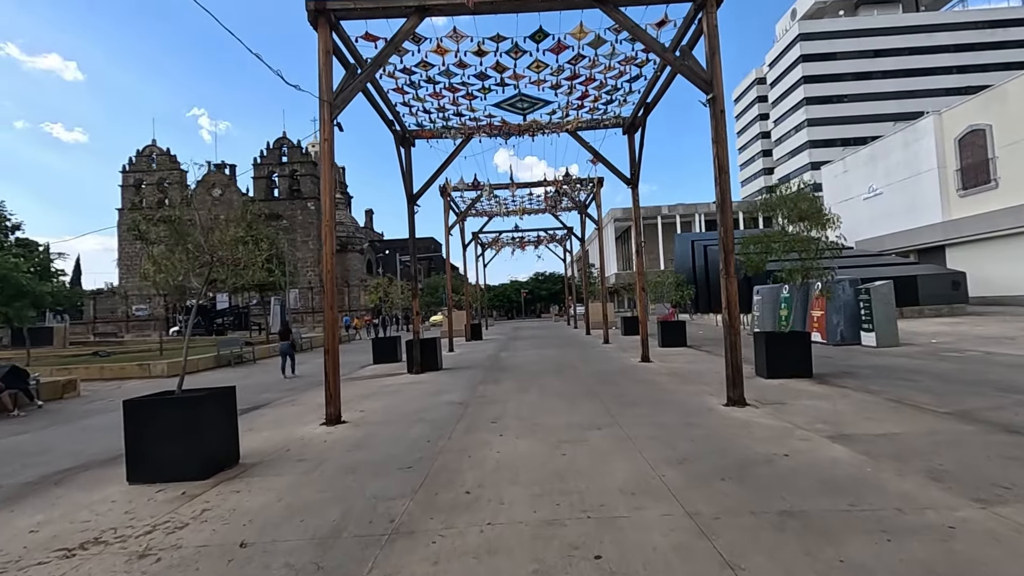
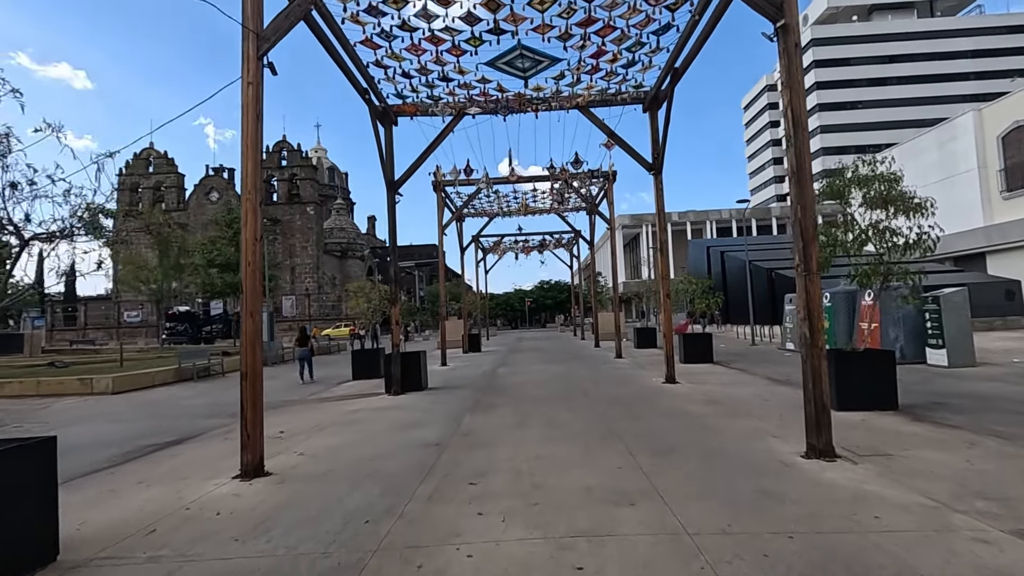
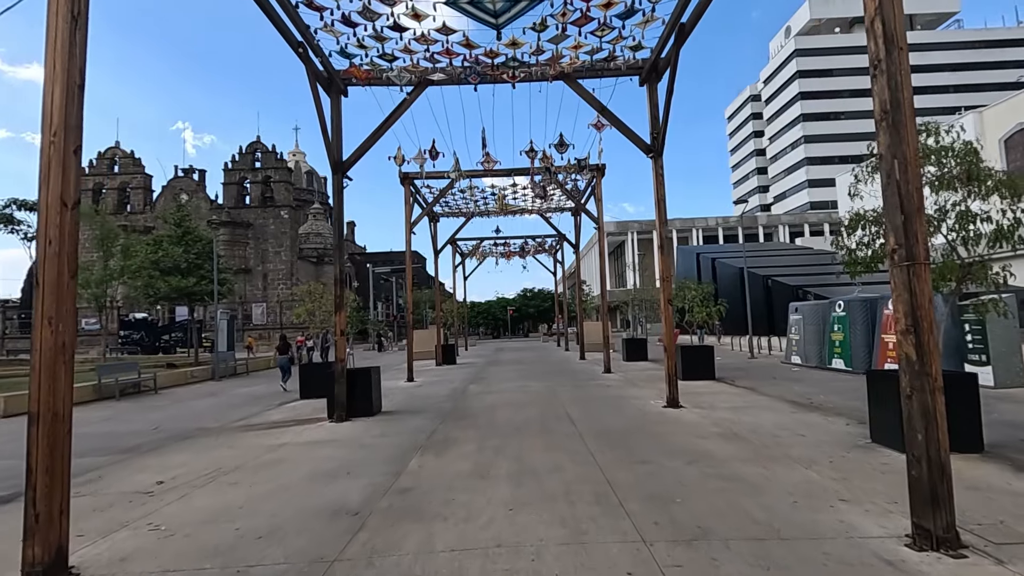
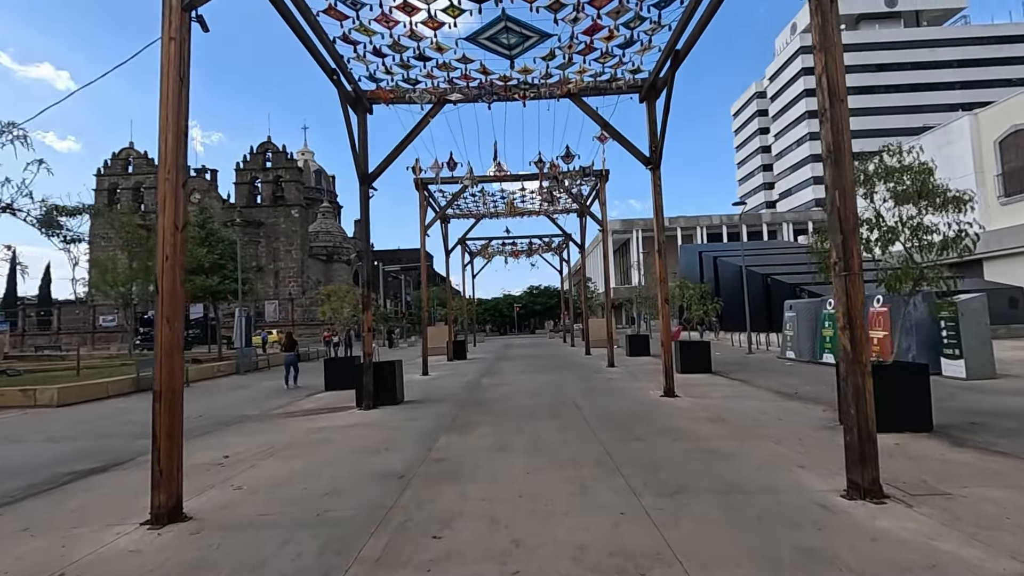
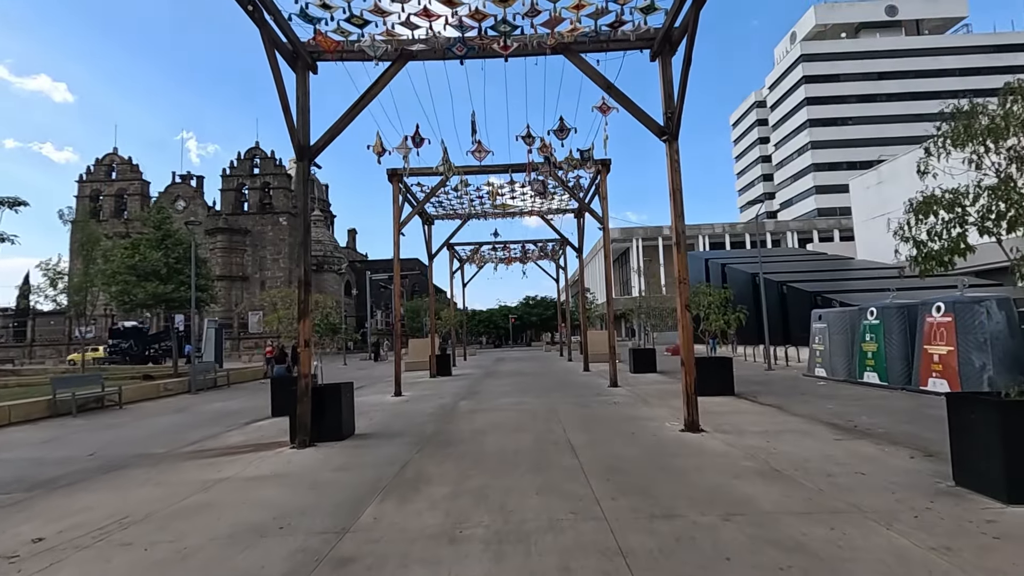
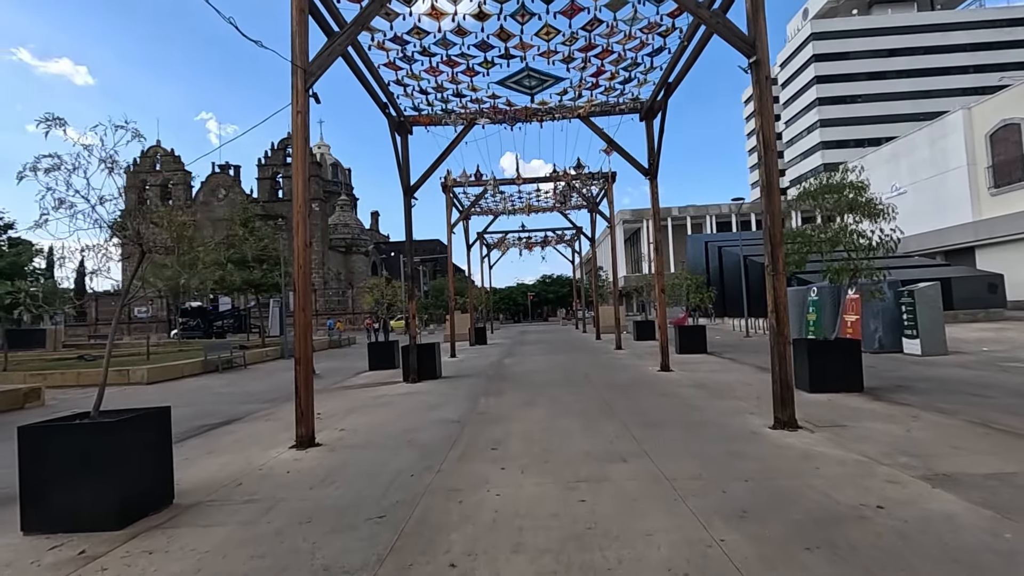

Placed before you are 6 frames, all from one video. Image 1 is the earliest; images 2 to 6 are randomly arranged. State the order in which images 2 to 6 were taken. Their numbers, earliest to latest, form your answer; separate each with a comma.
6, 2, 4, 3, 5
